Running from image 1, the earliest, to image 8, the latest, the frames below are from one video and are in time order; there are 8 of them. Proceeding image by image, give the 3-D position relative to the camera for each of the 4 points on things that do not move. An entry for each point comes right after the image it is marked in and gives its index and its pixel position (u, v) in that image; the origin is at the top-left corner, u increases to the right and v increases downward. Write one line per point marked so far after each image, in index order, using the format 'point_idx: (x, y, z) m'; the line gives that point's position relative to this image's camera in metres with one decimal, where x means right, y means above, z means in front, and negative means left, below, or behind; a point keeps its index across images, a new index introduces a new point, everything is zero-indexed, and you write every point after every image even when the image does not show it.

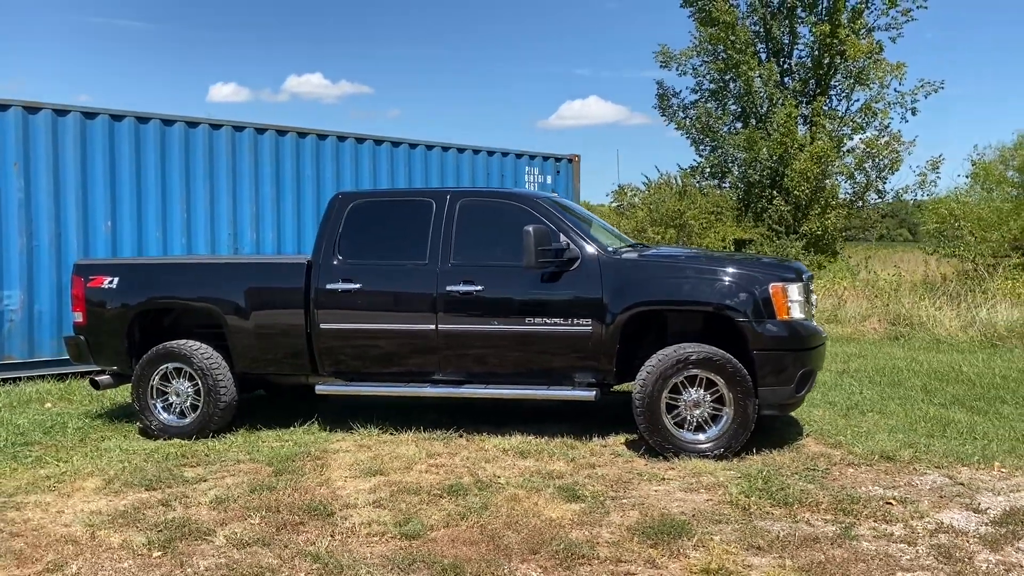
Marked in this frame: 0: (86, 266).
0: (-3.5, +0.2, +6.0) m
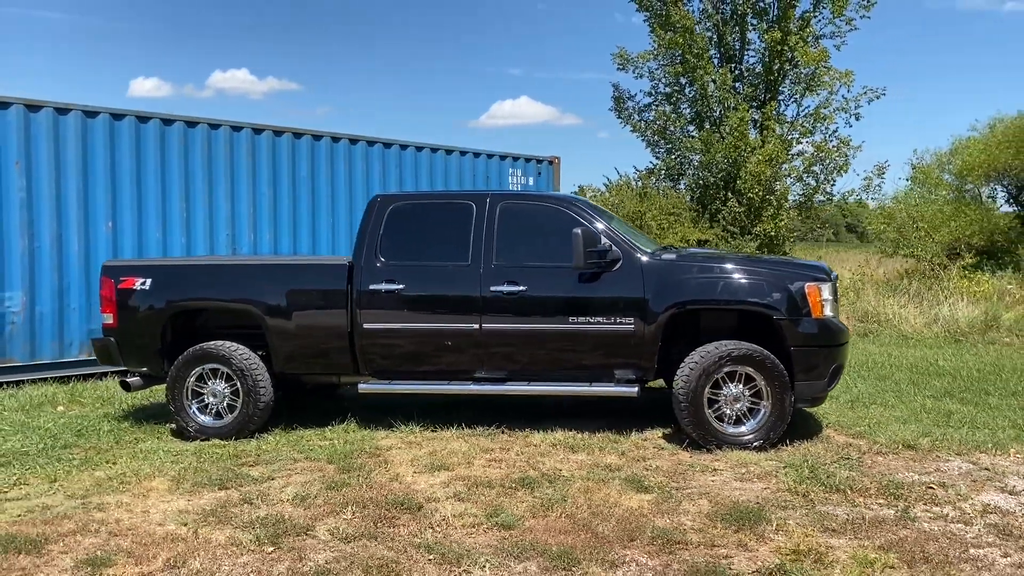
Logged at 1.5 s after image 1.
0: (-3.3, +0.2, +6.0) m
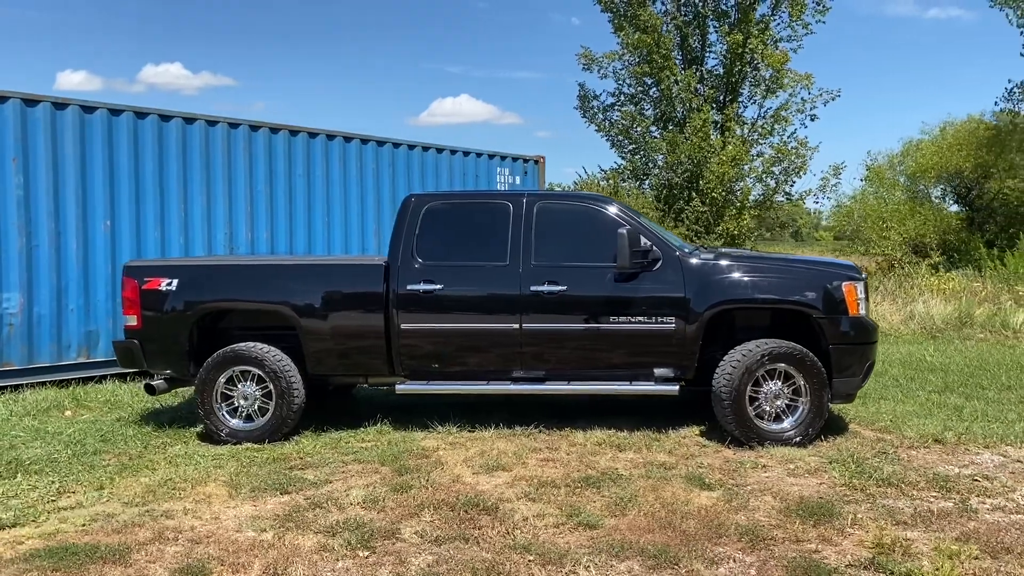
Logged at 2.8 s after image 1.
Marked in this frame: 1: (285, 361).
0: (-3.0, +0.2, +5.8) m
1: (-1.8, -0.6, +5.7) m
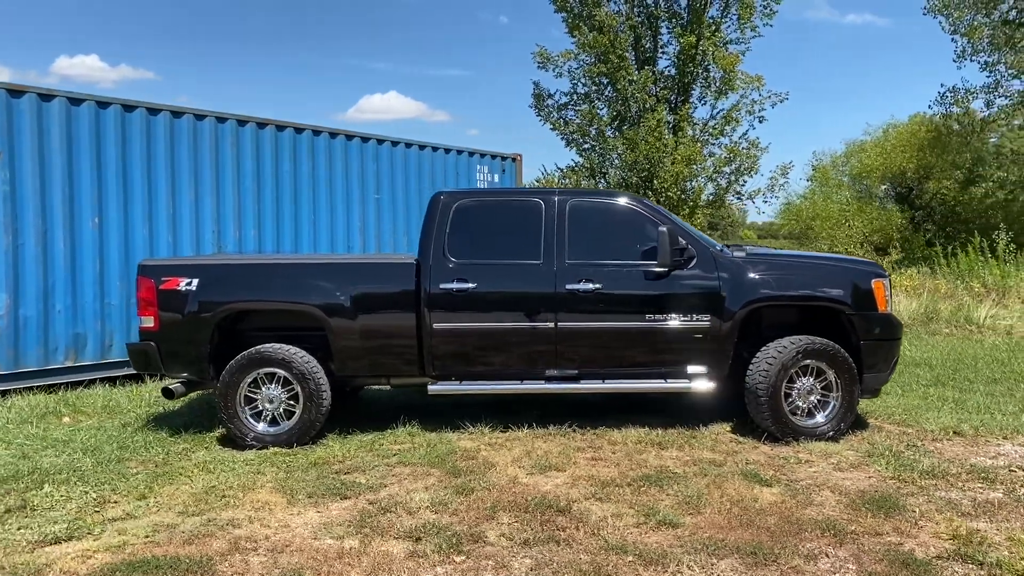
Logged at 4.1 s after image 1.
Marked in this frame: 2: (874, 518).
0: (-2.8, +0.2, +5.6) m
1: (-1.5, -0.6, +5.5) m
2: (+1.8, -1.1, +3.6) m
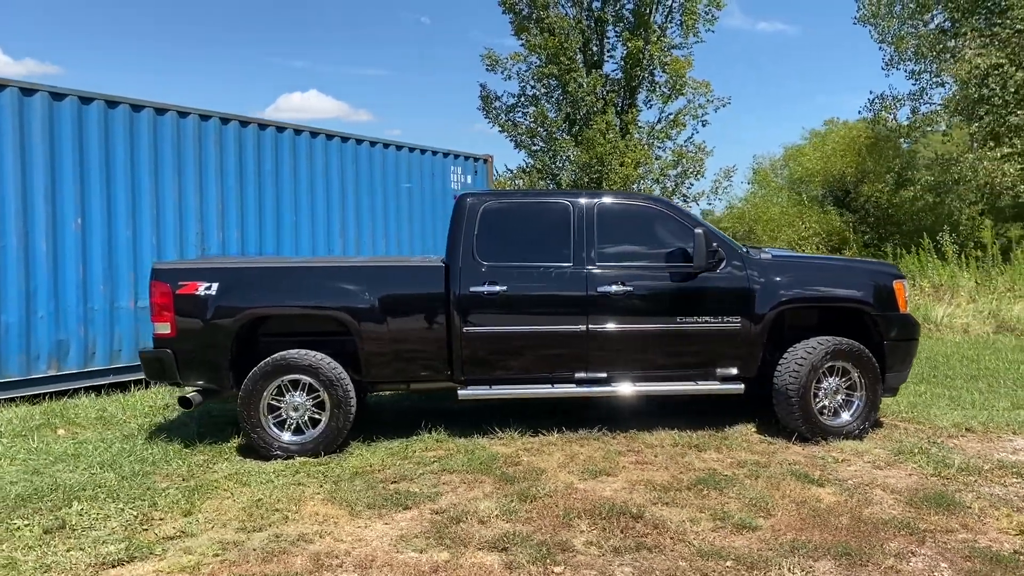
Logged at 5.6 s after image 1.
0: (-2.5, +0.1, +5.3) m
1: (-1.3, -0.6, +5.4) m
2: (+2.2, -1.1, +3.7) m
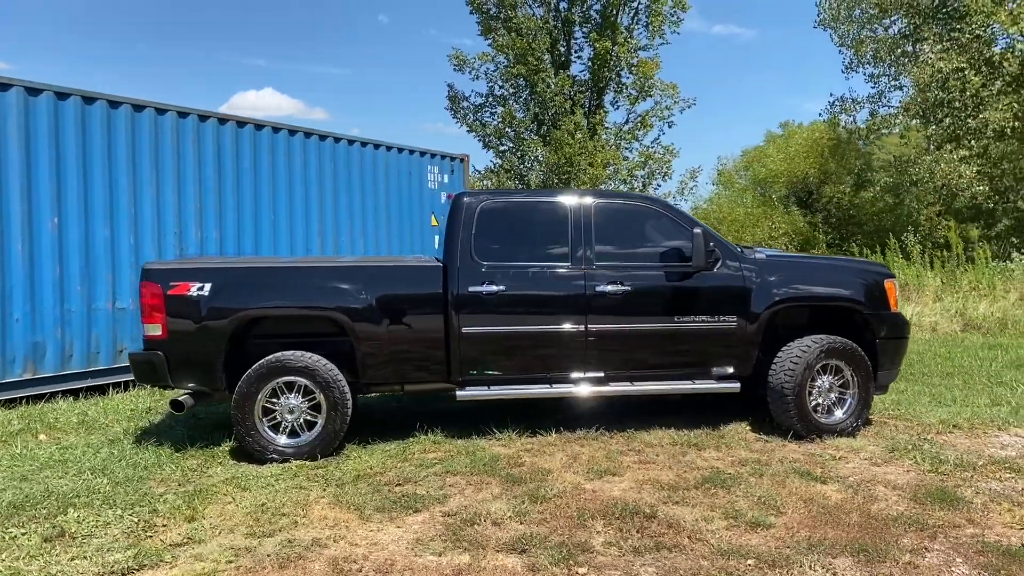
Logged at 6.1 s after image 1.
0: (-2.5, +0.1, +5.2) m
1: (-1.3, -0.6, +5.3) m
2: (+2.2, -1.1, +3.8) m
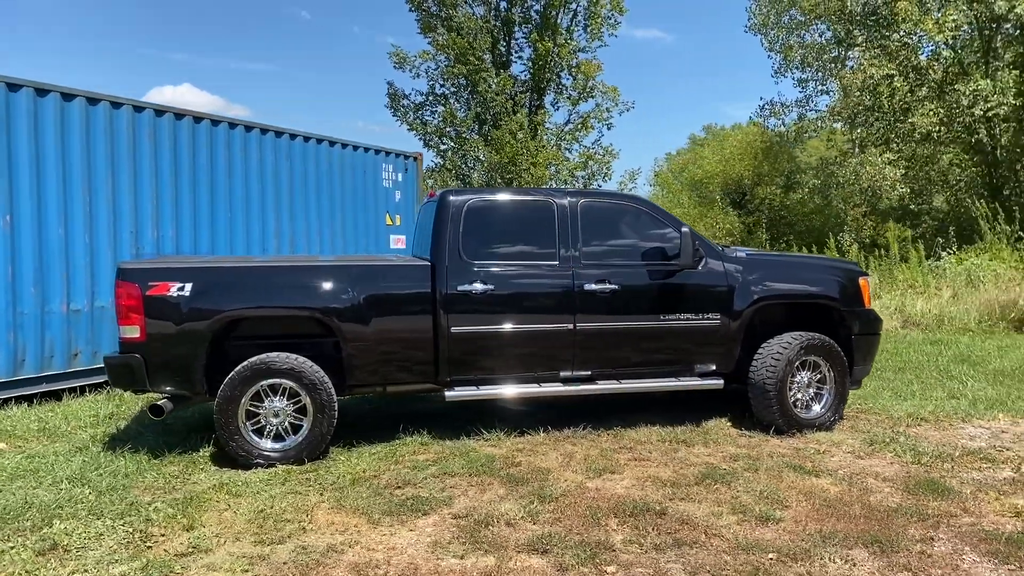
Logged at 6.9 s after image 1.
0: (-2.6, +0.1, +5.0) m
1: (-1.4, -0.6, +5.2) m
2: (+2.3, -1.1, +3.9) m
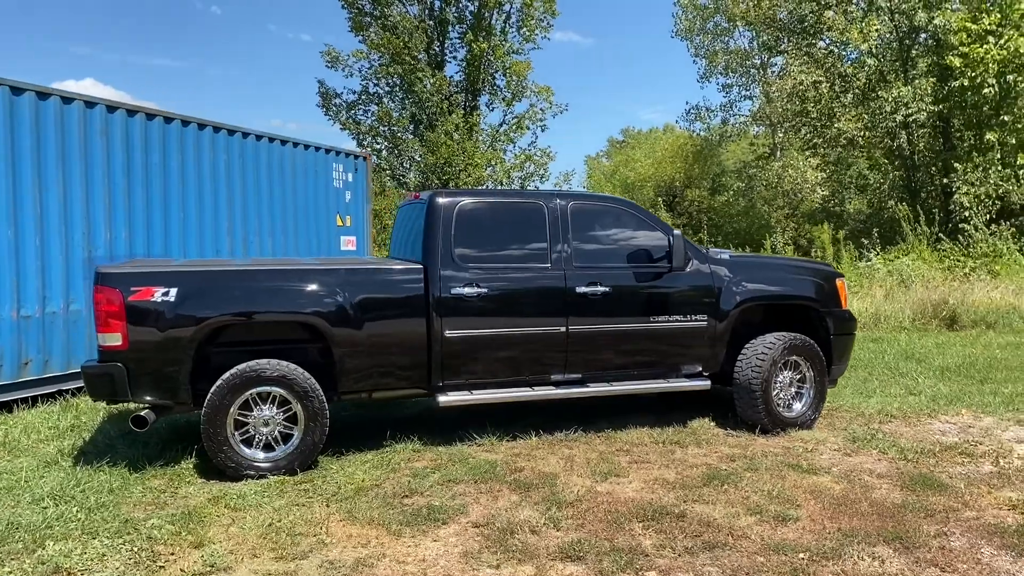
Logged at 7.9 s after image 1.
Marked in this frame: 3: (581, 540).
0: (-2.6, +0.1, +4.8) m
1: (-1.4, -0.6, +5.0) m
2: (+2.4, -1.2, +4.1) m
3: (+0.3, -1.2, +3.4) m
